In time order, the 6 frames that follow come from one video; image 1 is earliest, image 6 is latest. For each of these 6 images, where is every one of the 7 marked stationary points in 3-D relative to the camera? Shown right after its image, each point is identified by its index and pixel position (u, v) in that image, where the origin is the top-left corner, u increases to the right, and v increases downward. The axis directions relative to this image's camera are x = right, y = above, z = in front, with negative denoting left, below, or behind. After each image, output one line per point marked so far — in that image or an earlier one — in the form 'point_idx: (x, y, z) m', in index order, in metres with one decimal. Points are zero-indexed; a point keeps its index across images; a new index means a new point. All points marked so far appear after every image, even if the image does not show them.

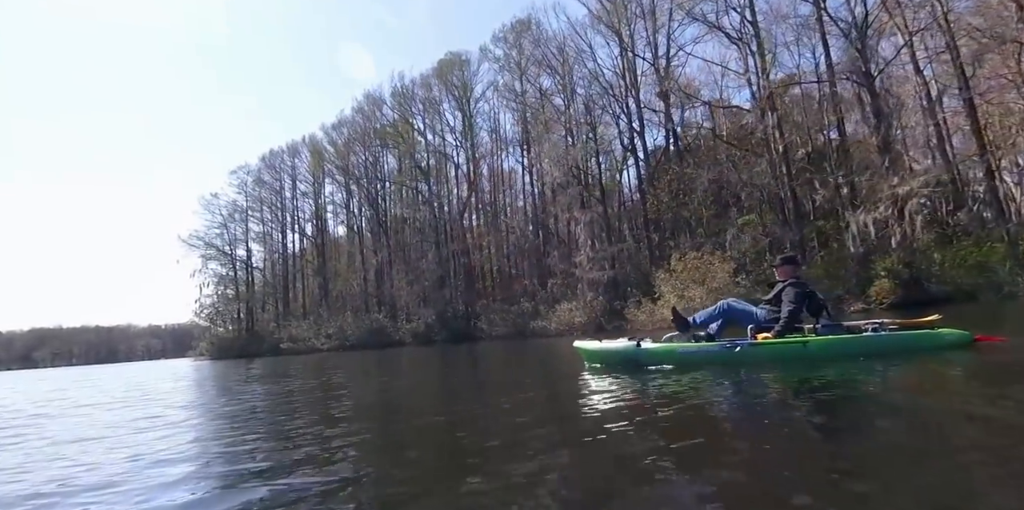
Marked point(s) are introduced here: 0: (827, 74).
0: (+10.3, +5.9, +18.3) m
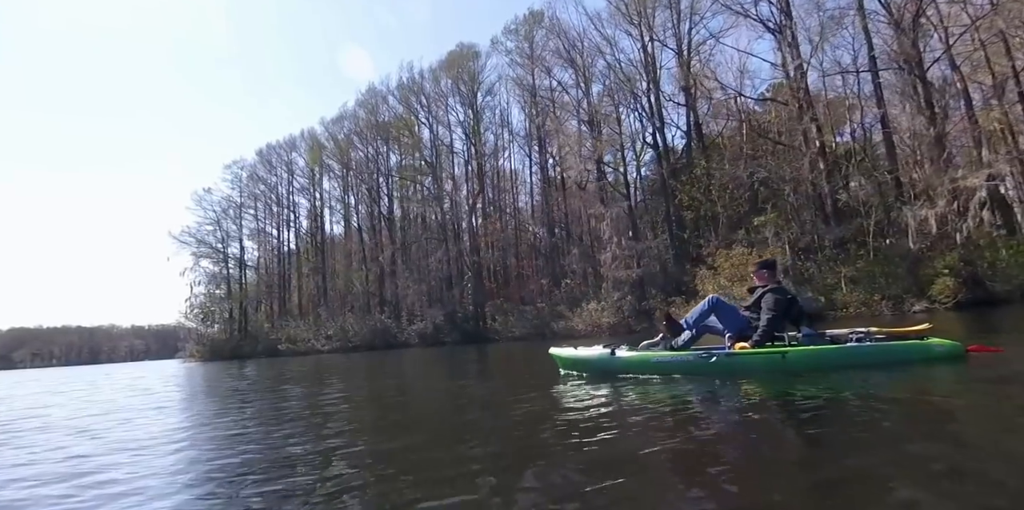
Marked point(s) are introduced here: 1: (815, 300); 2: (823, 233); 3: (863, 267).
0: (+11.1, +5.9, +17.5) m
1: (+8.3, -1.2, +15.3) m
2: (+9.1, +0.6, +16.5) m
3: (+9.5, -0.3, +15.2) m
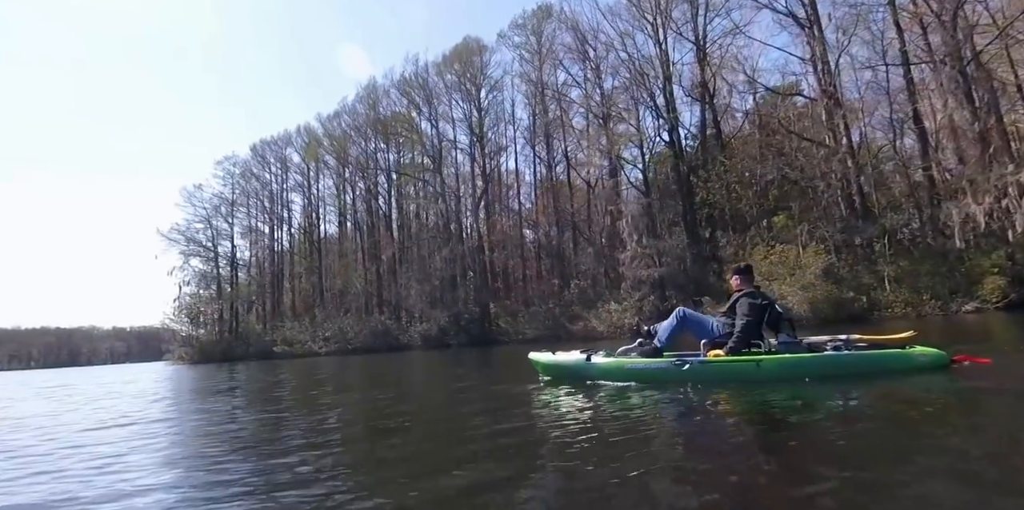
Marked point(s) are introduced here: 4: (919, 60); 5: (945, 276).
0: (+11.8, +5.9, +17.0) m
1: (+8.9, -1.2, +14.6) m
2: (+9.7, +0.7, +15.9) m
3: (+10.2, -0.3, +14.5) m
4: (+11.8, +5.7, +16.4) m
5: (+10.7, -0.6, +13.9) m
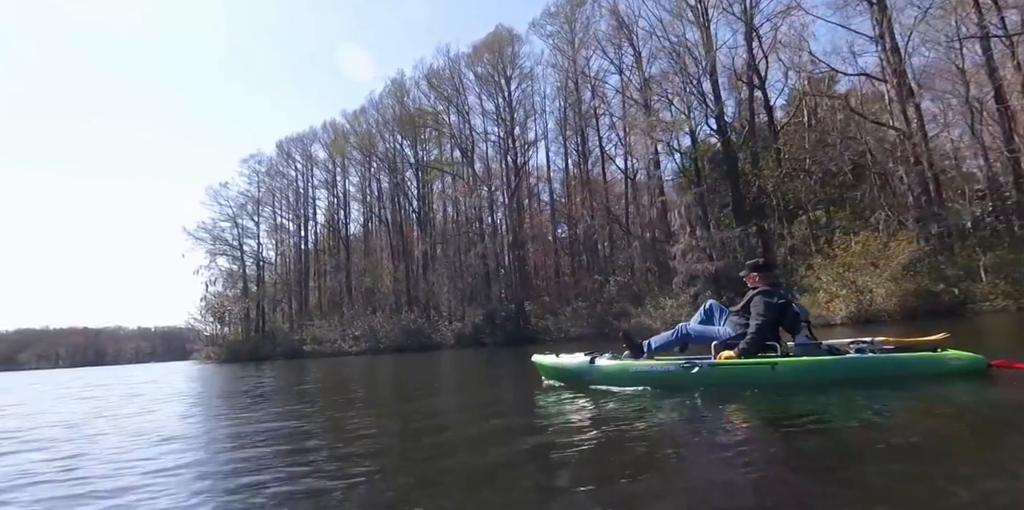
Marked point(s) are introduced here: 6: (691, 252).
0: (+13.1, +6.2, +15.7) m
1: (+10.2, -0.9, +13.4) m
2: (+11.1, +0.9, +14.7) m
3: (+11.5, 0.0, +13.3) m
4: (+13.1, +5.9, +15.1) m
5: (+12.0, -0.3, +12.7) m
6: (+5.9, +0.1, +19.0) m
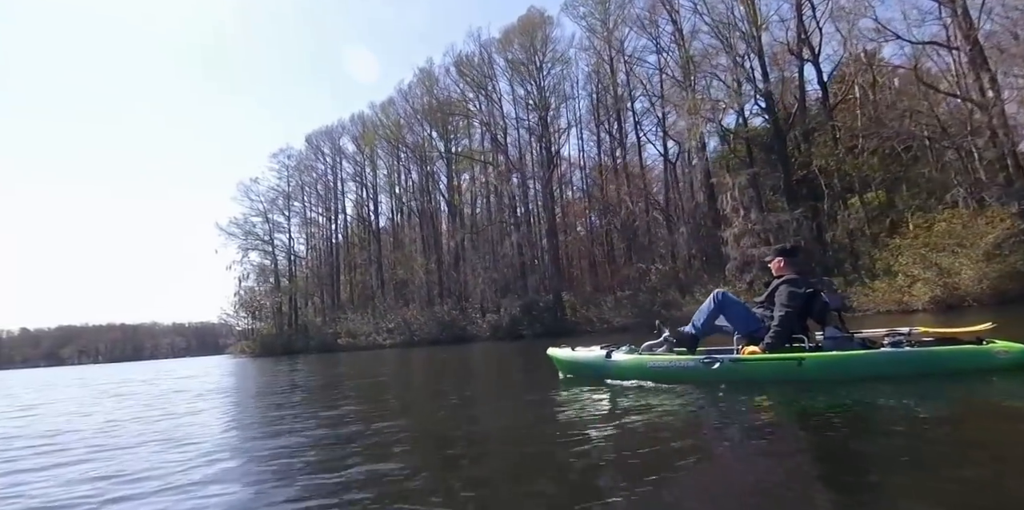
0: (+14.2, +6.7, +14.4) m
1: (+11.3, -0.5, +12.3) m
2: (+12.2, +1.4, +13.5) m
3: (+12.5, +0.5, +12.1) m
4: (+14.2, +6.5, +13.8) m
5: (+13.0, +0.2, +11.5) m
6: (+7.3, +0.6, +18.0) m
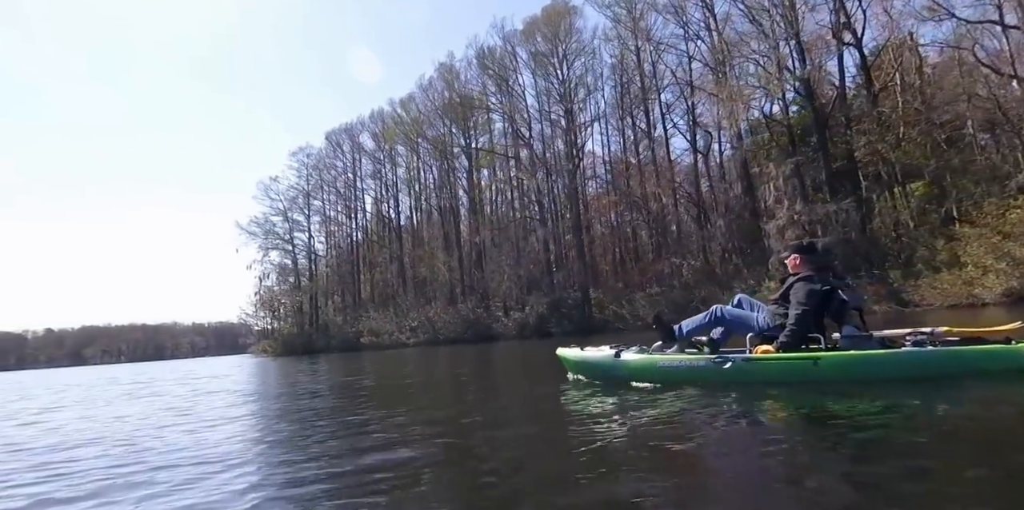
0: (+15.0, +7.0, +13.4) m
1: (+12.1, -0.3, +11.5) m
2: (+13.0, +1.6, +12.6) m
3: (+13.3, +0.7, +11.2) m
4: (+15.0, +6.7, +12.8) m
5: (+13.8, +0.4, +10.6) m
6: (+8.2, +0.8, +17.3) m
